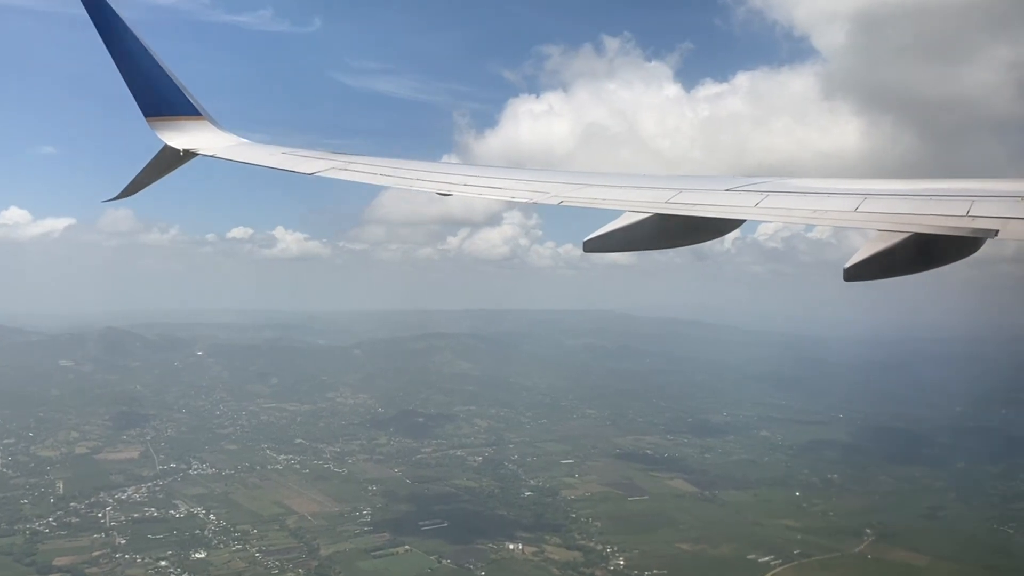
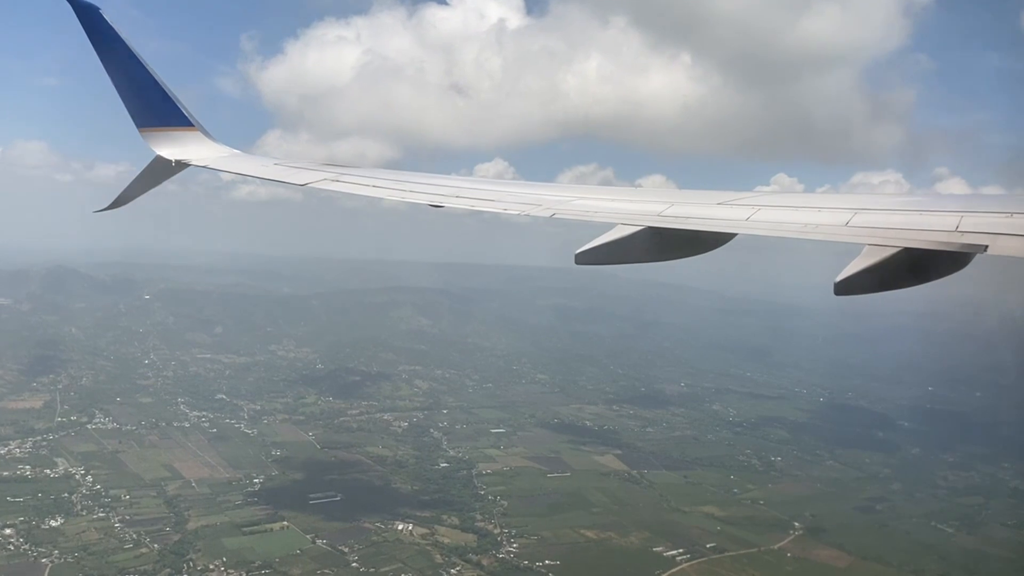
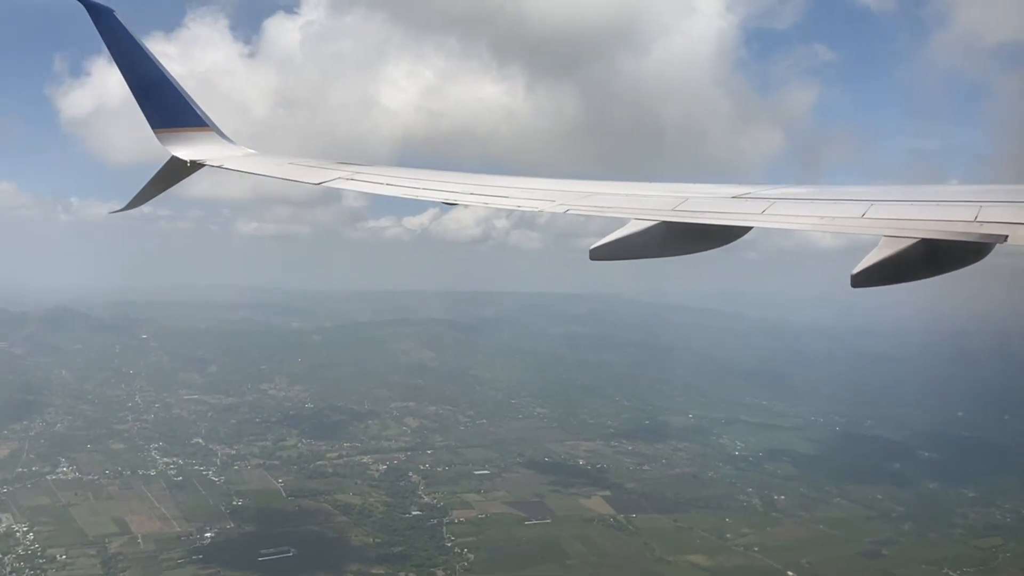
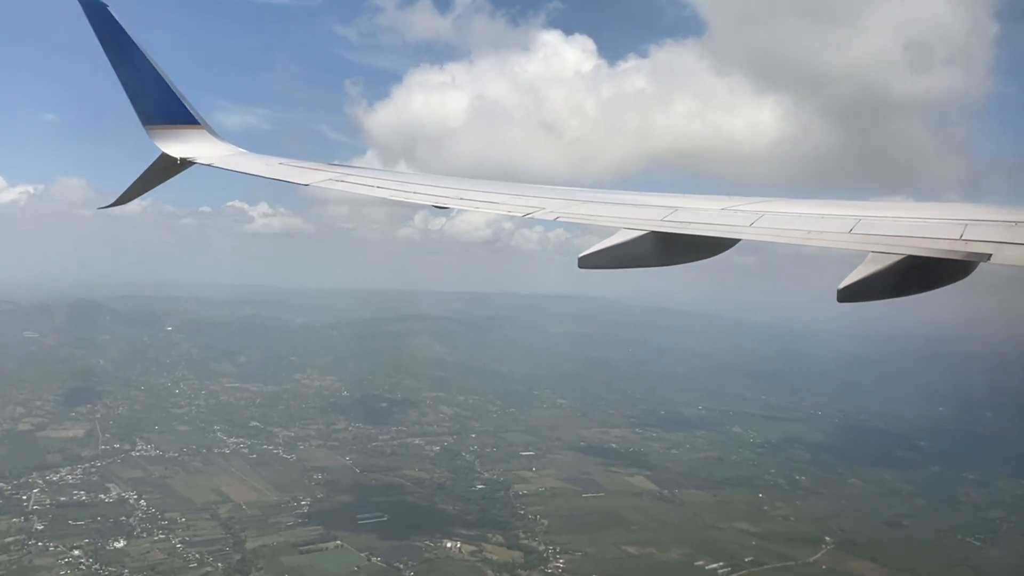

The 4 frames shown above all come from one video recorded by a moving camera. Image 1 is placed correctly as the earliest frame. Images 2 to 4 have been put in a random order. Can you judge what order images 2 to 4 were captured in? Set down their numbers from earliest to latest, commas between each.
4, 2, 3
